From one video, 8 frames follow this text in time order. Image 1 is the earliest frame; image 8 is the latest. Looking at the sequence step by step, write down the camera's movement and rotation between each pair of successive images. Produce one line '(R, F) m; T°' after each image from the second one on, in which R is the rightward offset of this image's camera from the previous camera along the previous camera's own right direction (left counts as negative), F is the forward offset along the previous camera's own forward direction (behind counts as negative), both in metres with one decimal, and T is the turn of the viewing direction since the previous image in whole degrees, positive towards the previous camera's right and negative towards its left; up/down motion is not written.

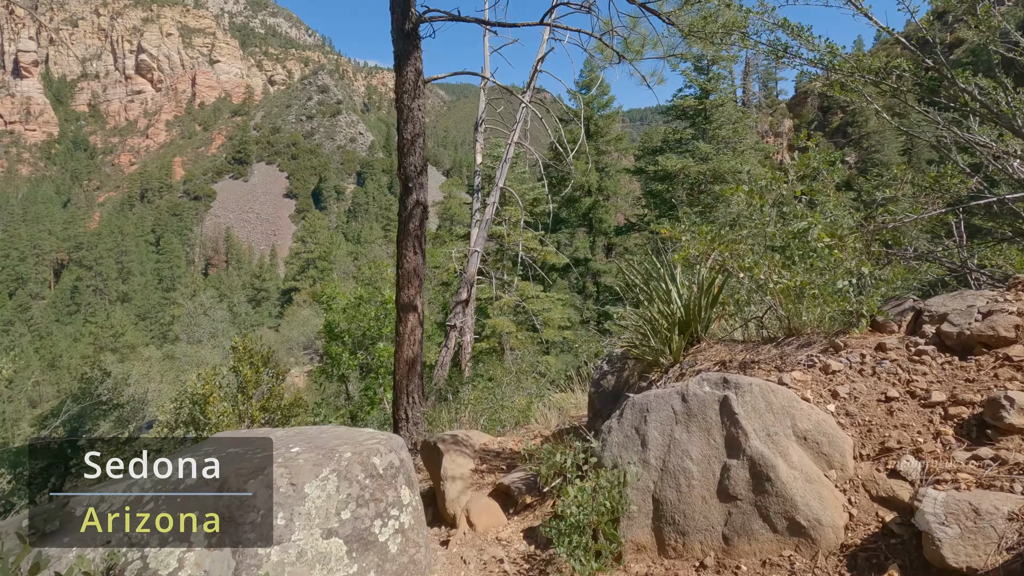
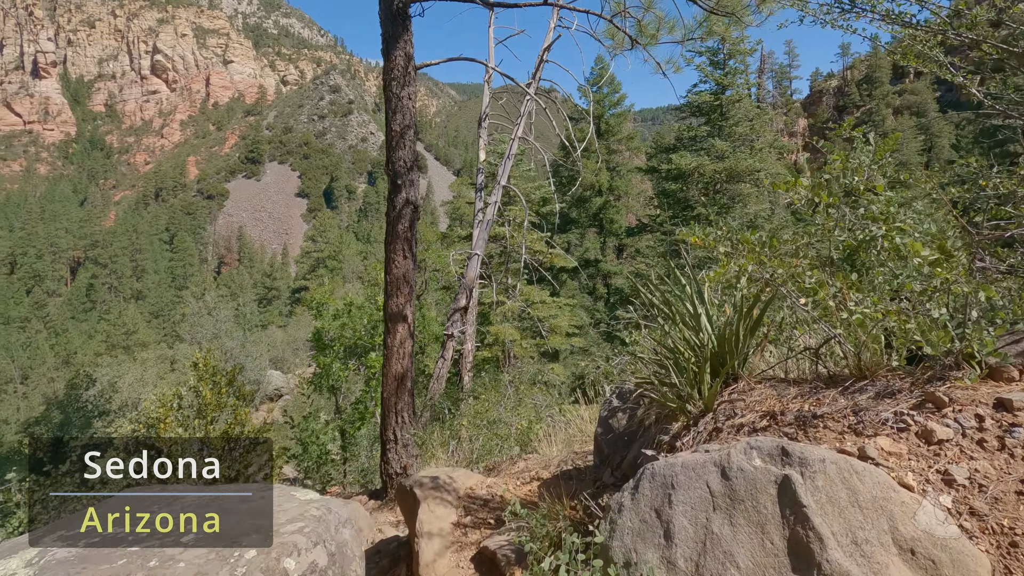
(+0.1, +0.5) m; -1°
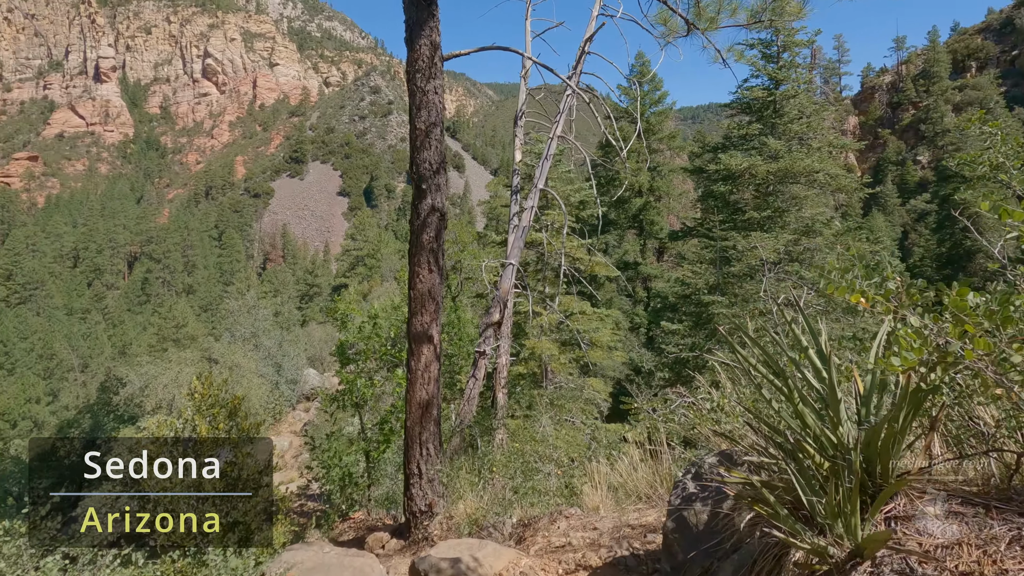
(0.0, +0.6) m; -4°
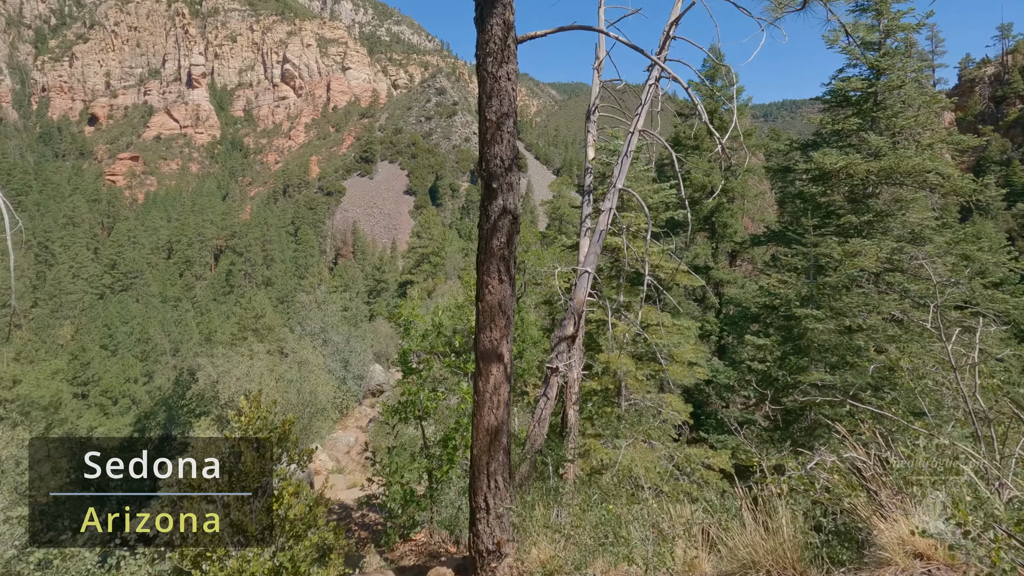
(-0.2, +0.5) m; -6°
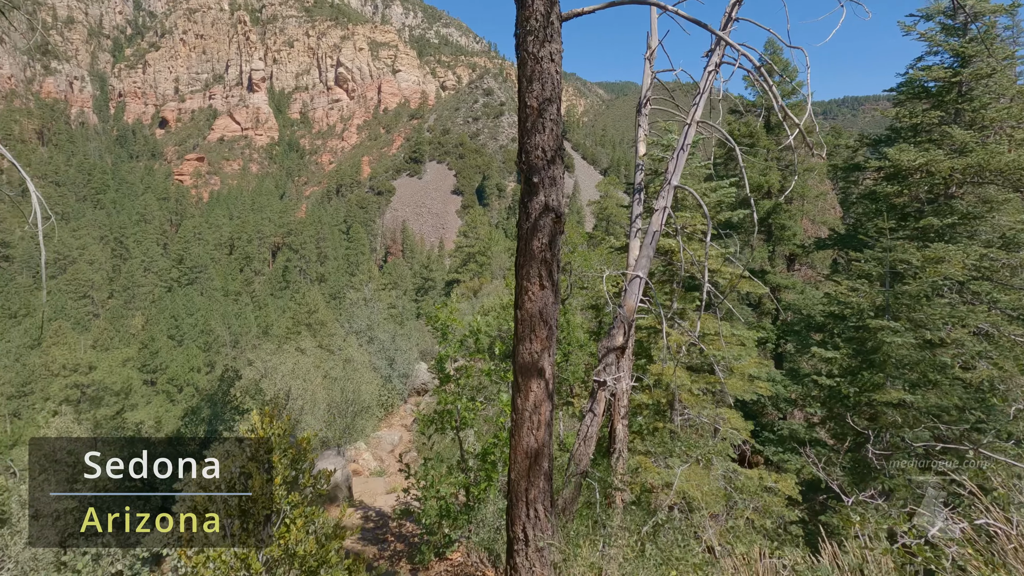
(0.0, +0.4) m; -5°
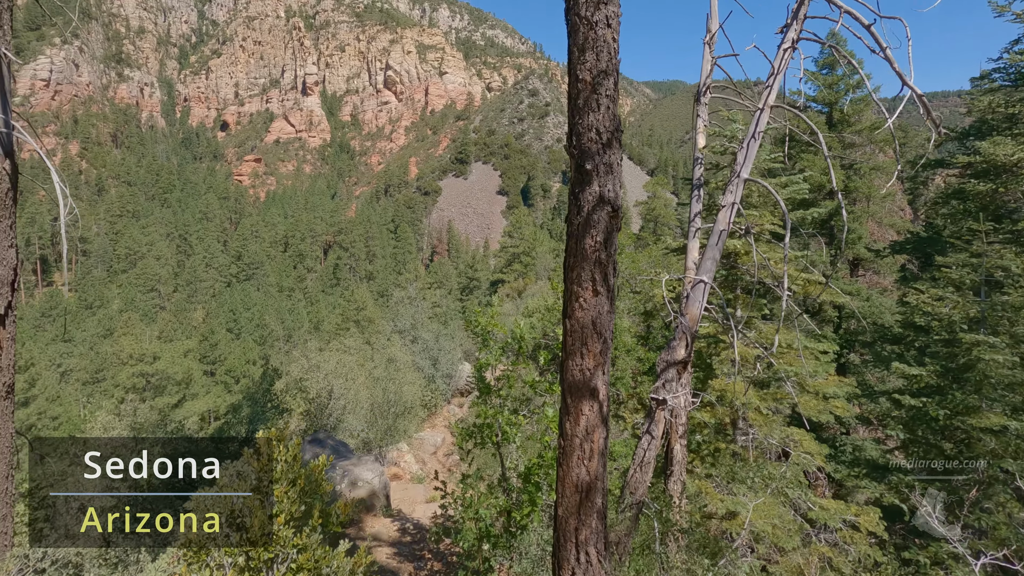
(0.0, +0.5) m; -5°
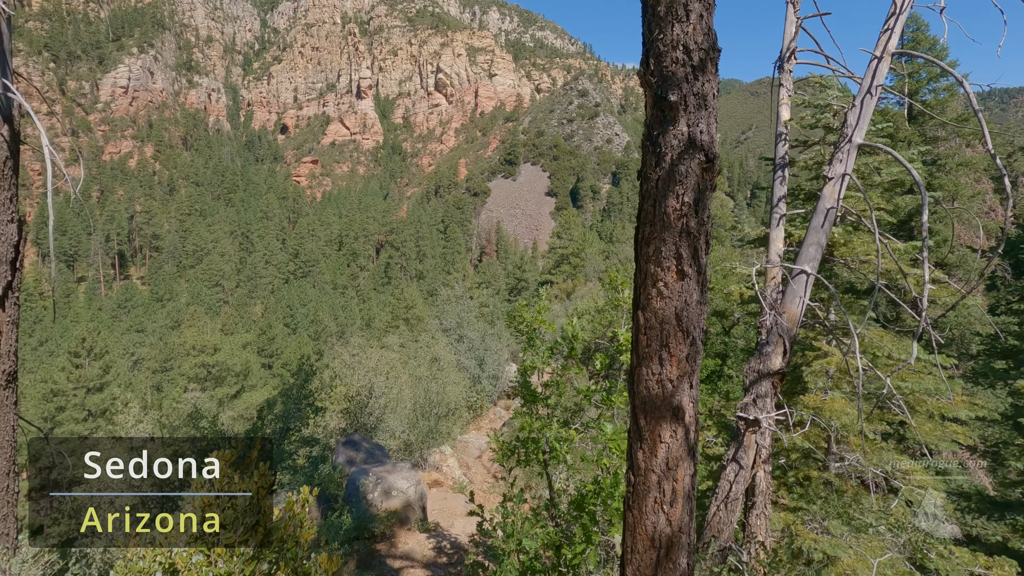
(0.0, +0.8) m; -5°
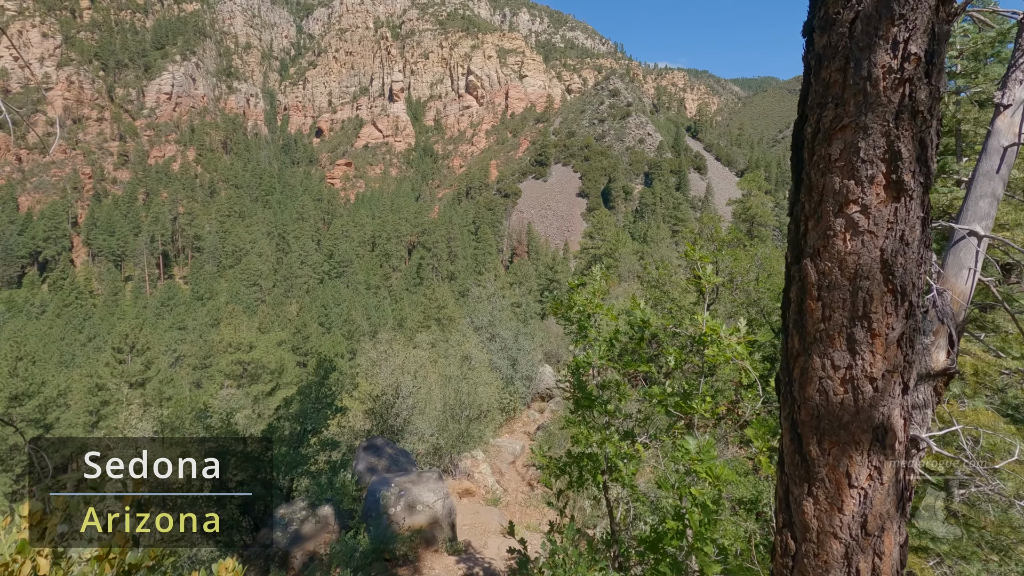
(-0.1, +1.0) m; -3°
